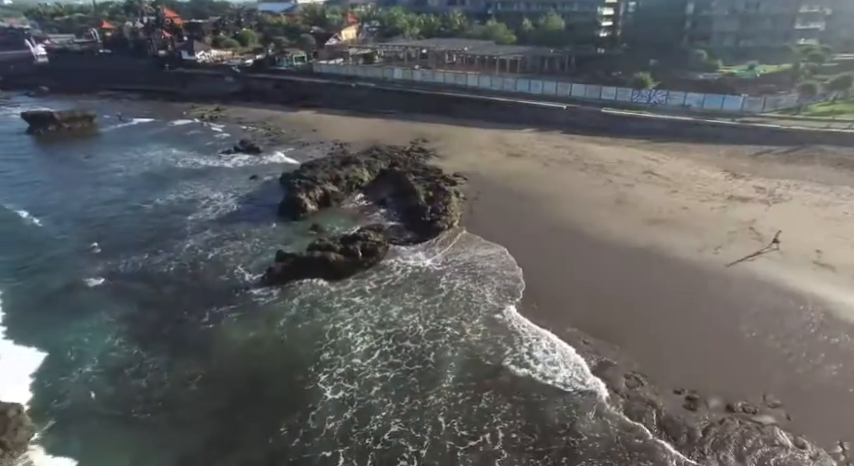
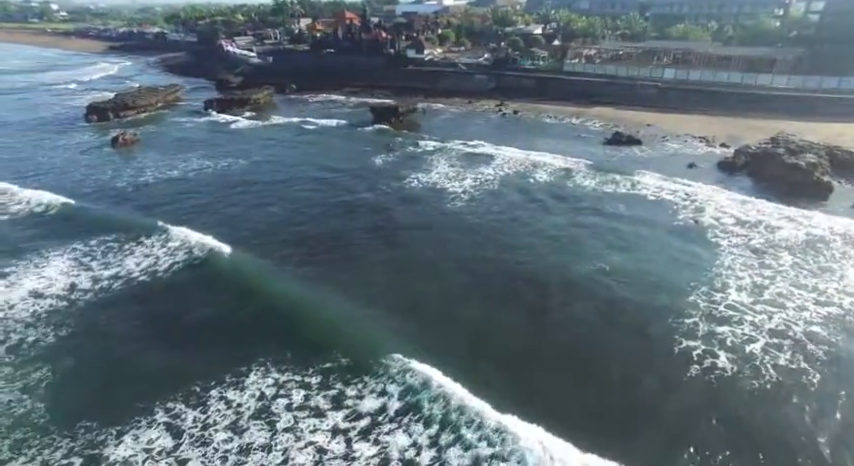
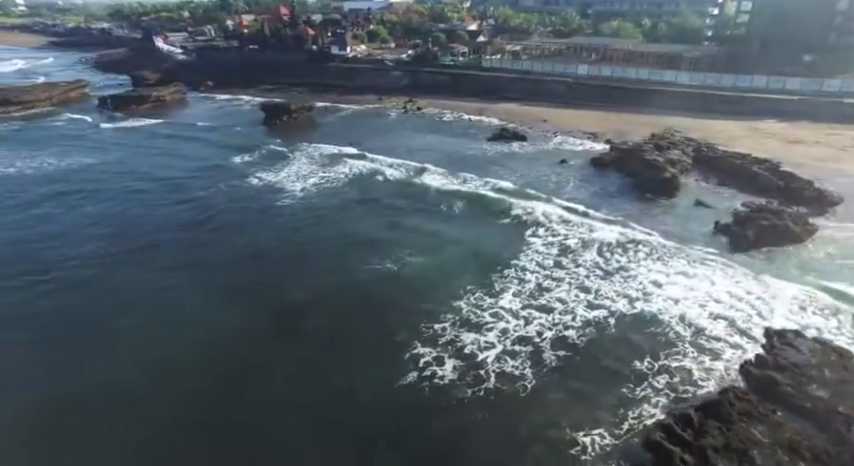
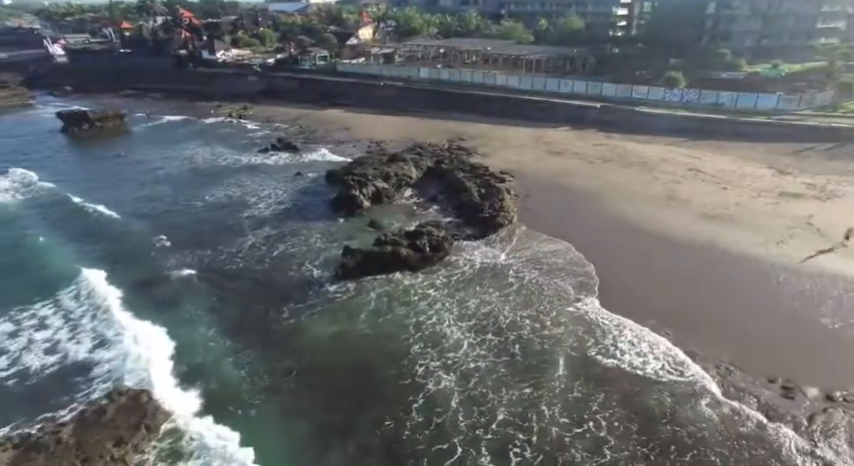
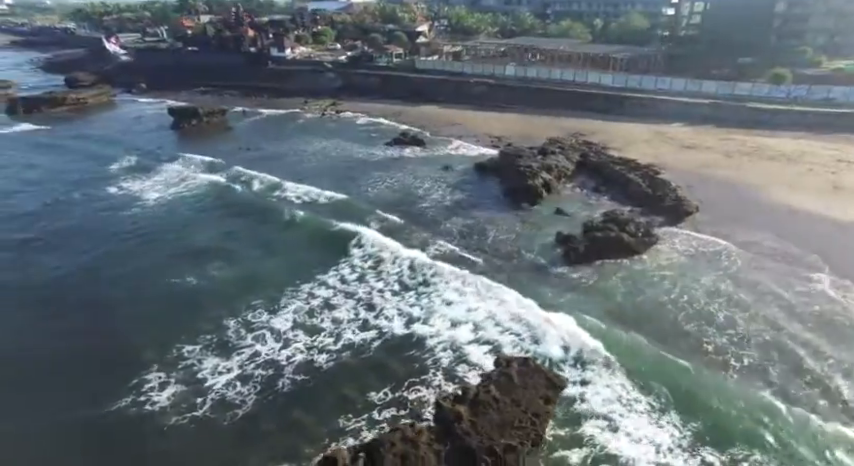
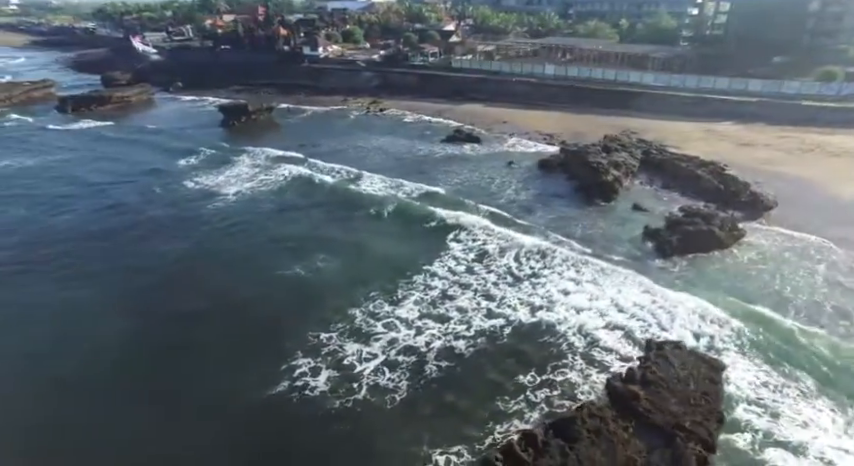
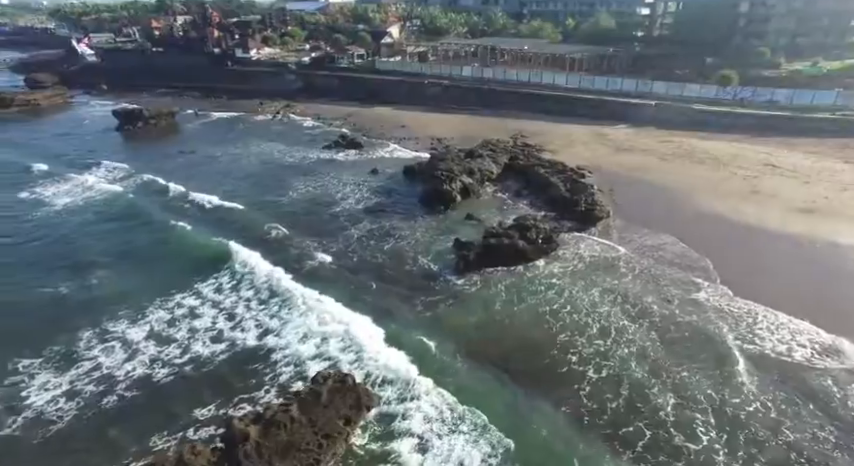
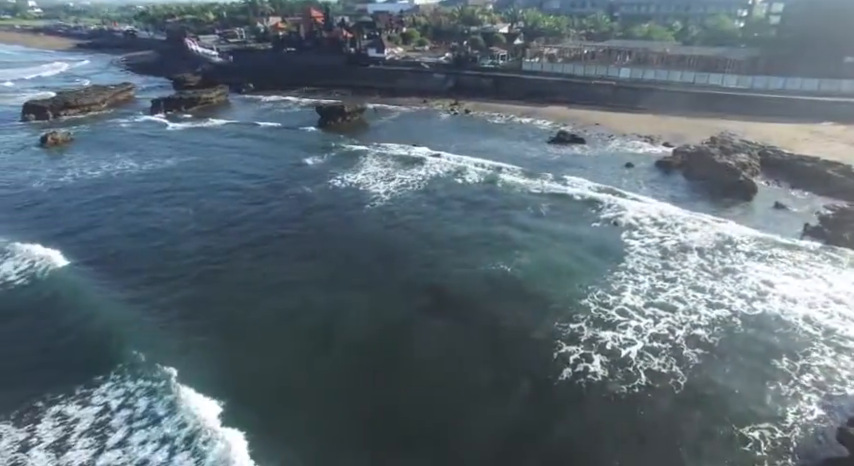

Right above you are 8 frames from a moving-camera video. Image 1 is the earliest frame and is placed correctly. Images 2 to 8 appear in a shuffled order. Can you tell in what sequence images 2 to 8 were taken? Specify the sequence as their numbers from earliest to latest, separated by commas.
4, 7, 5, 6, 3, 8, 2
